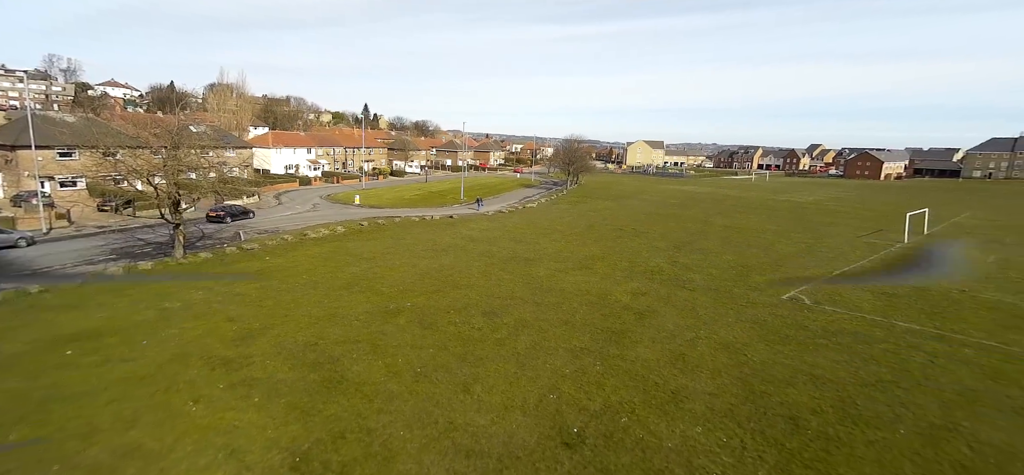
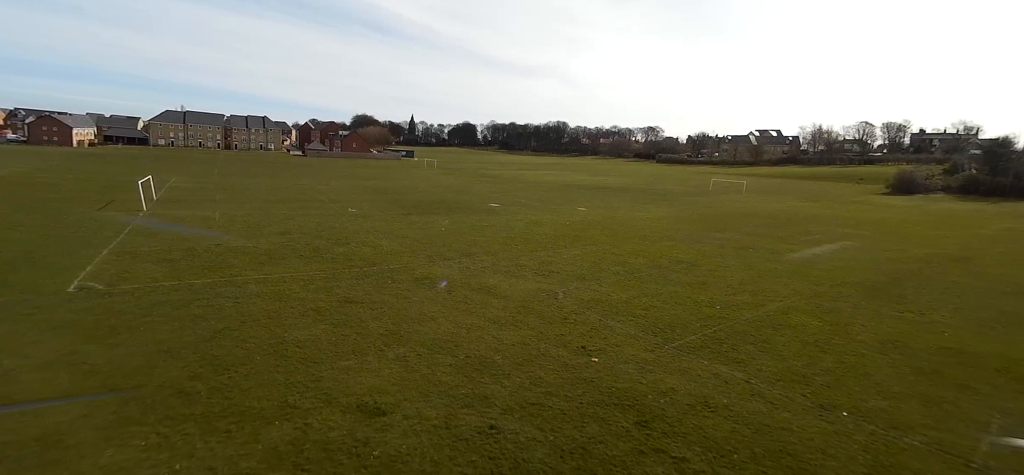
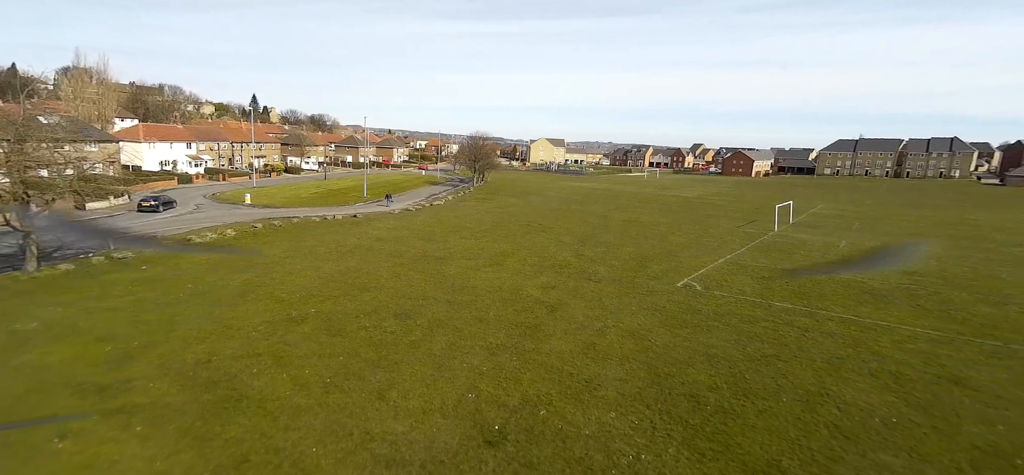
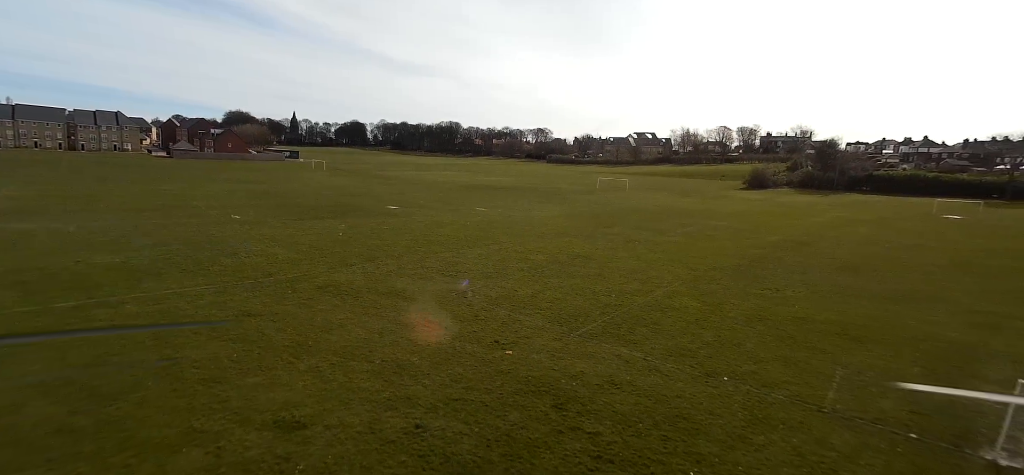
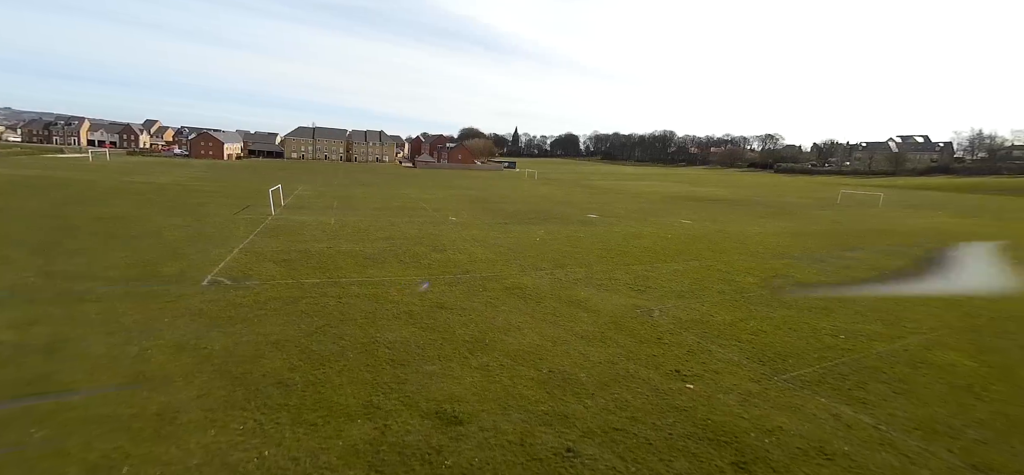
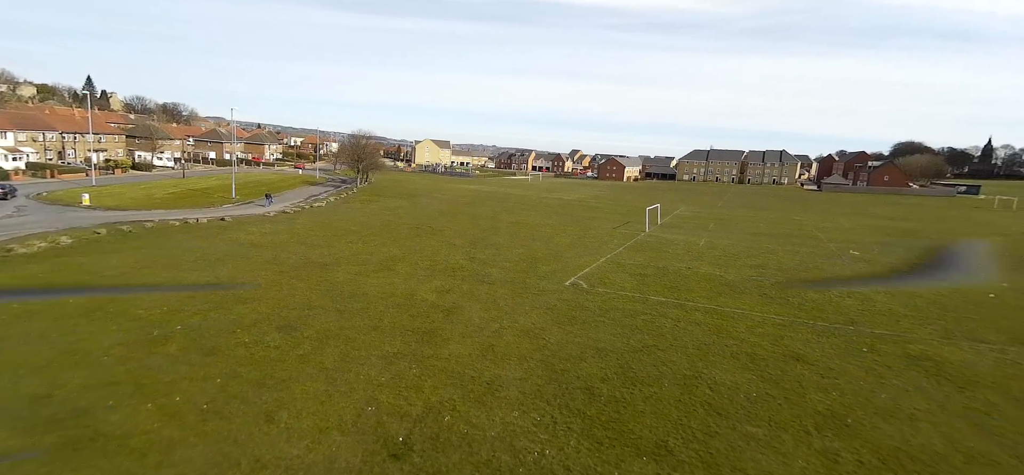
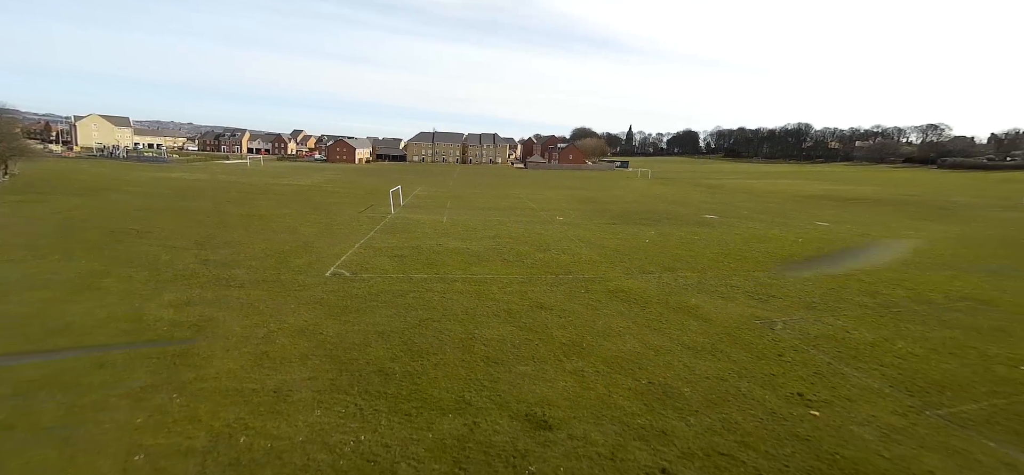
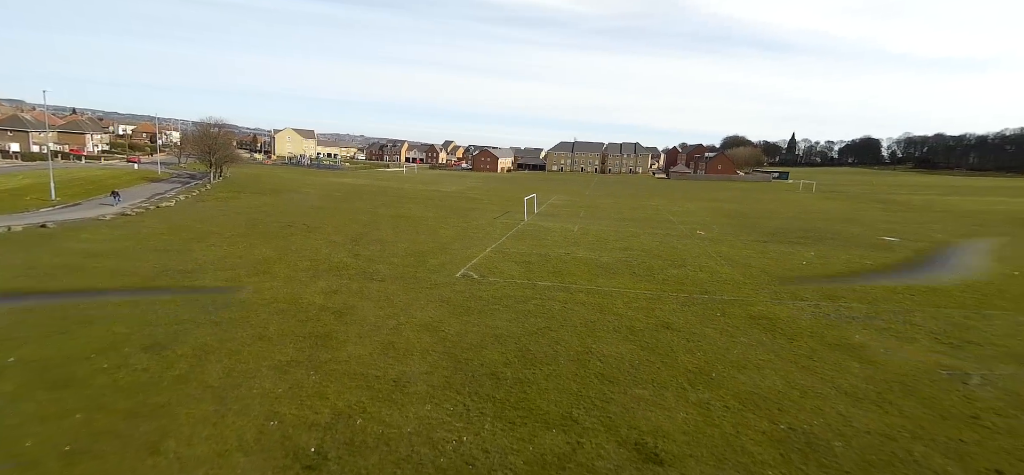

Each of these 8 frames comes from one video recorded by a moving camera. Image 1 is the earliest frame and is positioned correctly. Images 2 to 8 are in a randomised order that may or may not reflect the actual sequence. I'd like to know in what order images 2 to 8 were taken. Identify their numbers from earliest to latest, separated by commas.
3, 6, 8, 7, 5, 2, 4
